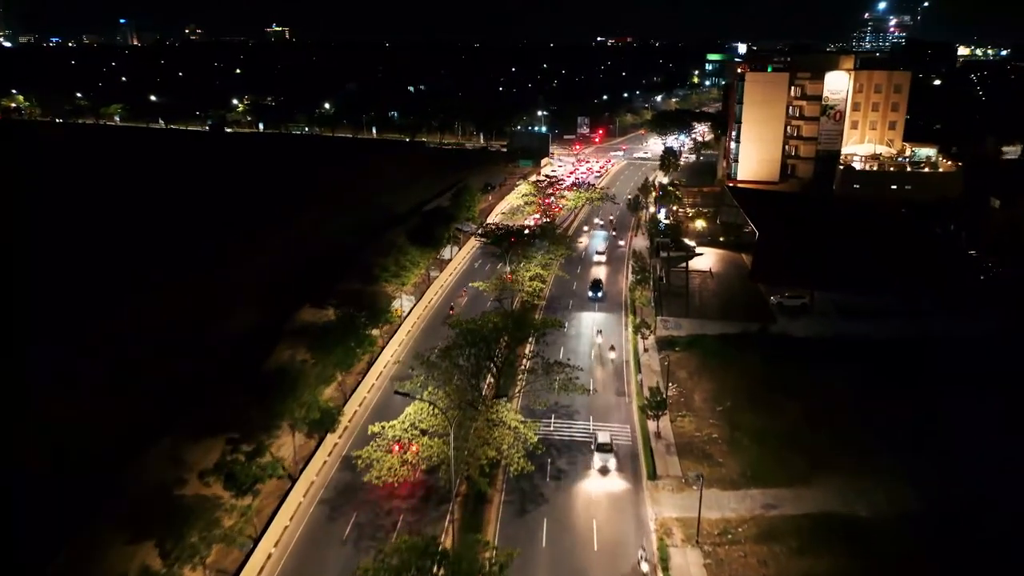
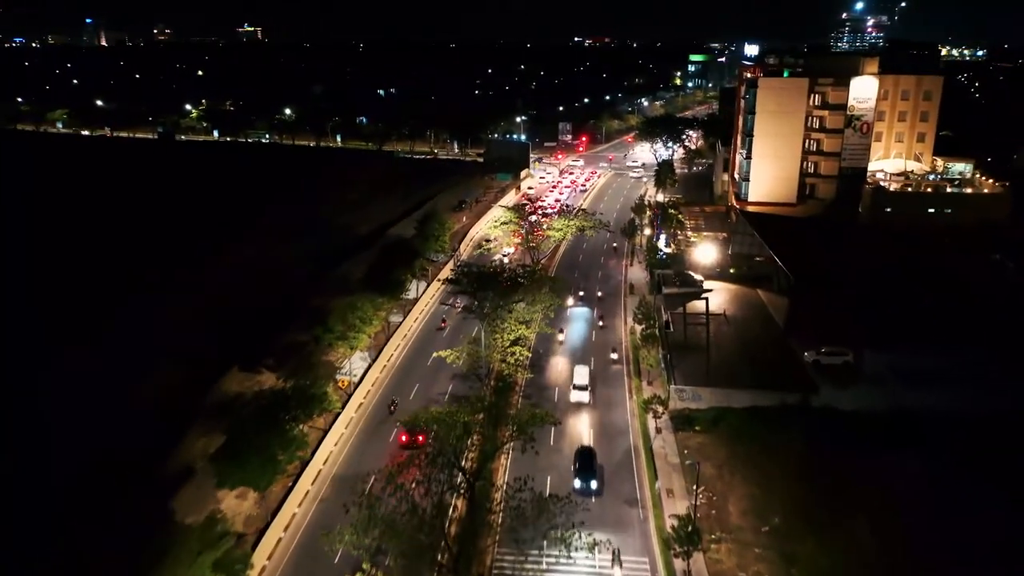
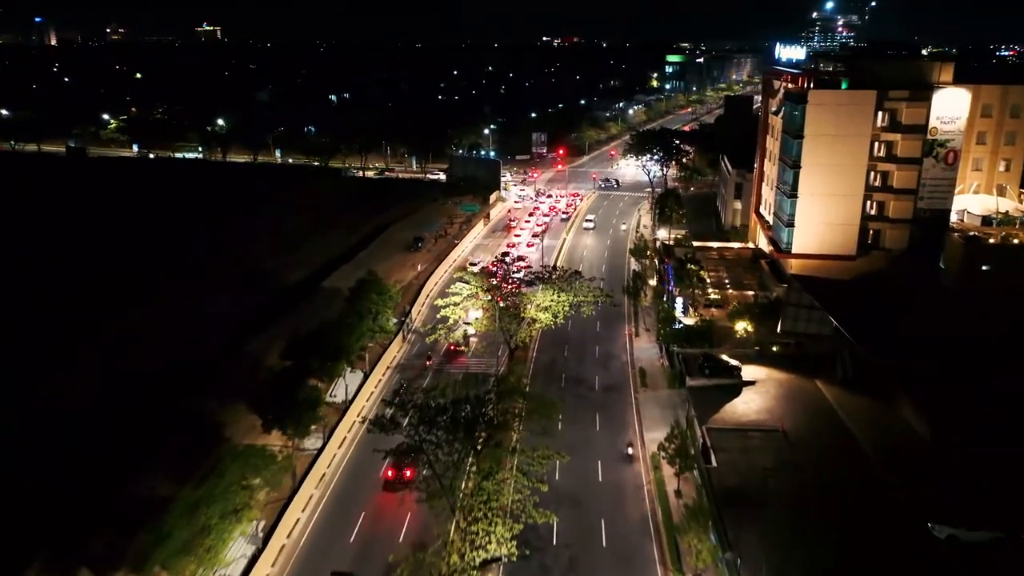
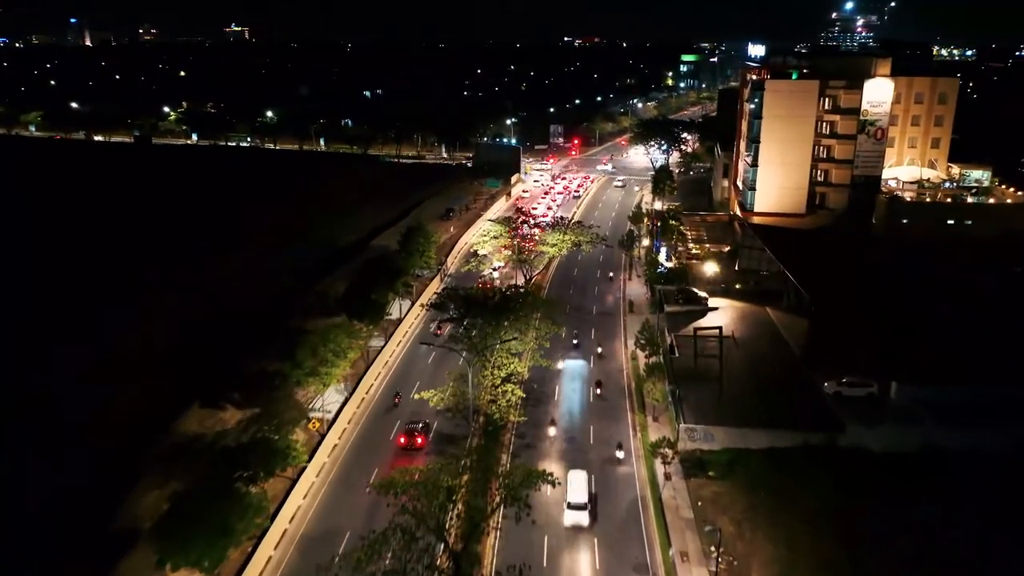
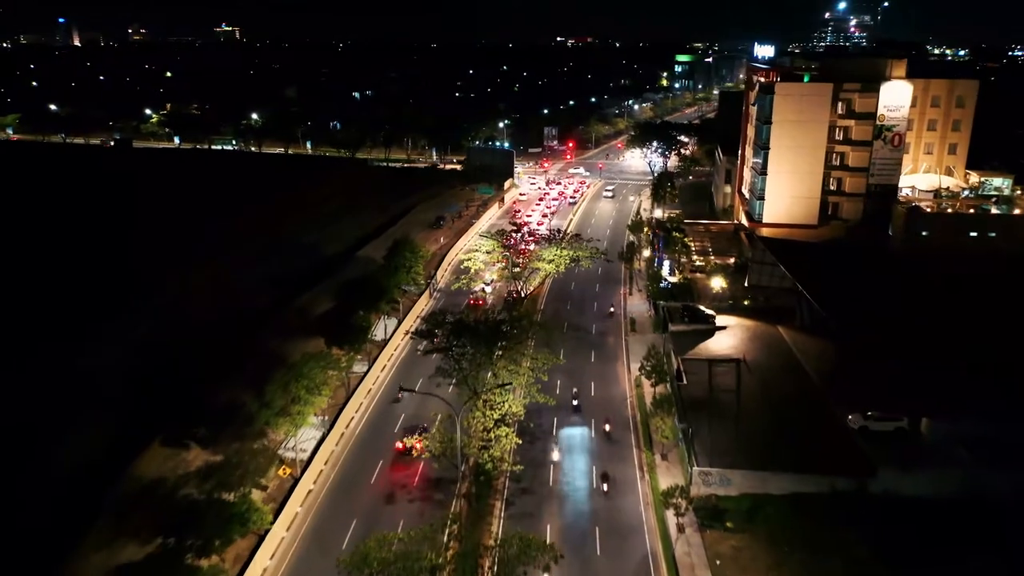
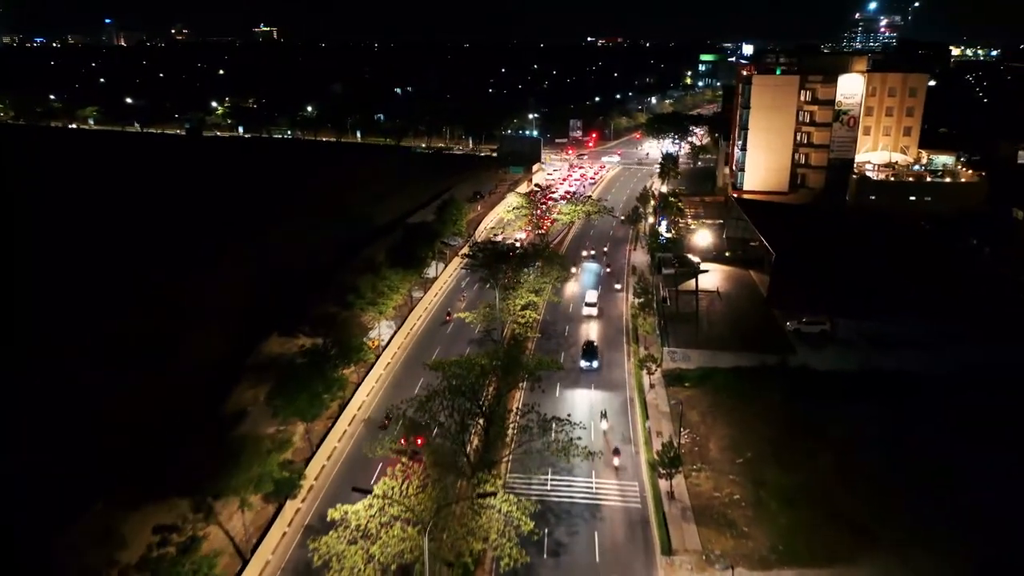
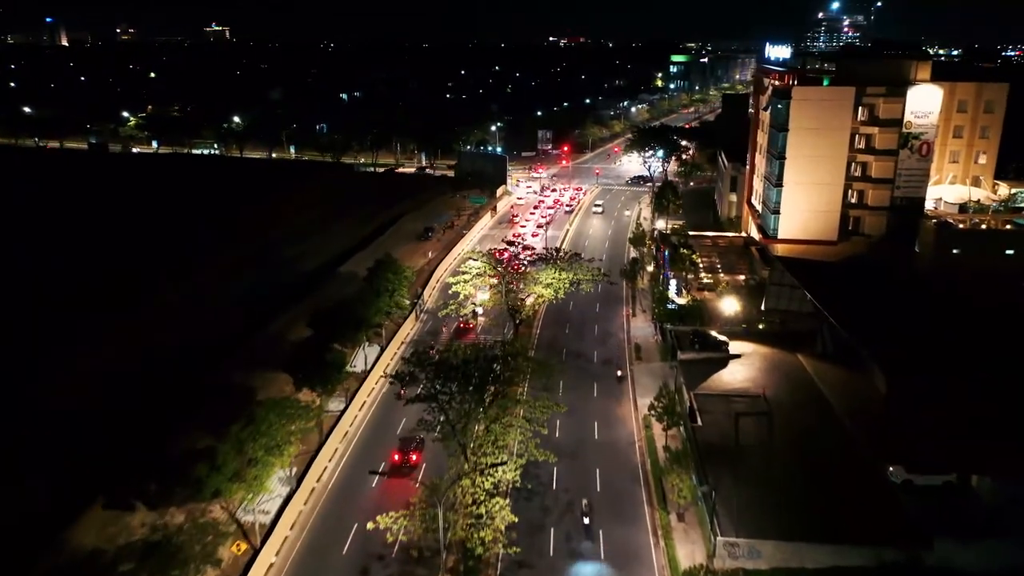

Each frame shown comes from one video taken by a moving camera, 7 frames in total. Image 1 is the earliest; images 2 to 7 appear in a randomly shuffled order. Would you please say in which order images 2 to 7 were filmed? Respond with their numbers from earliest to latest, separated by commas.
6, 2, 4, 5, 7, 3
